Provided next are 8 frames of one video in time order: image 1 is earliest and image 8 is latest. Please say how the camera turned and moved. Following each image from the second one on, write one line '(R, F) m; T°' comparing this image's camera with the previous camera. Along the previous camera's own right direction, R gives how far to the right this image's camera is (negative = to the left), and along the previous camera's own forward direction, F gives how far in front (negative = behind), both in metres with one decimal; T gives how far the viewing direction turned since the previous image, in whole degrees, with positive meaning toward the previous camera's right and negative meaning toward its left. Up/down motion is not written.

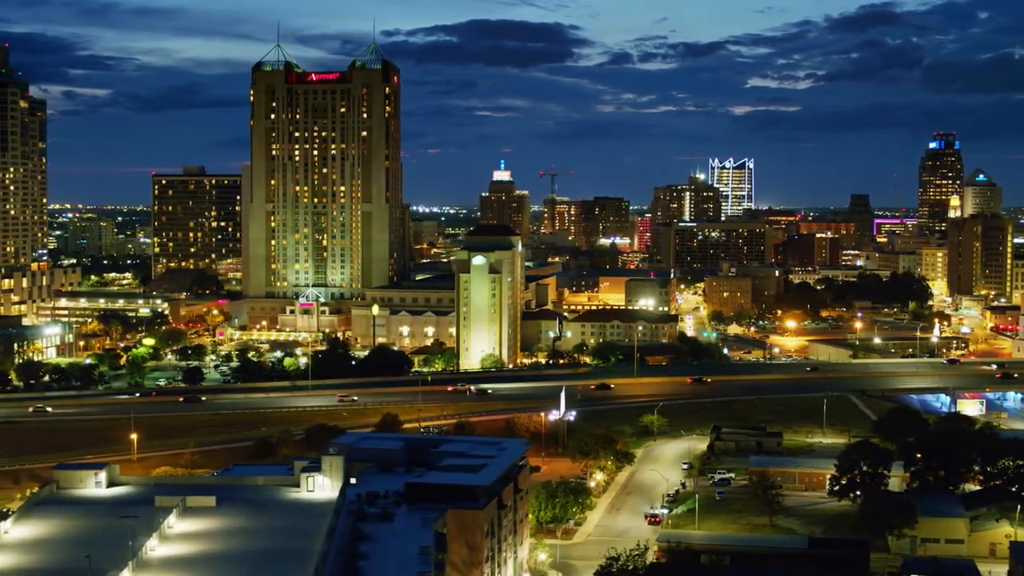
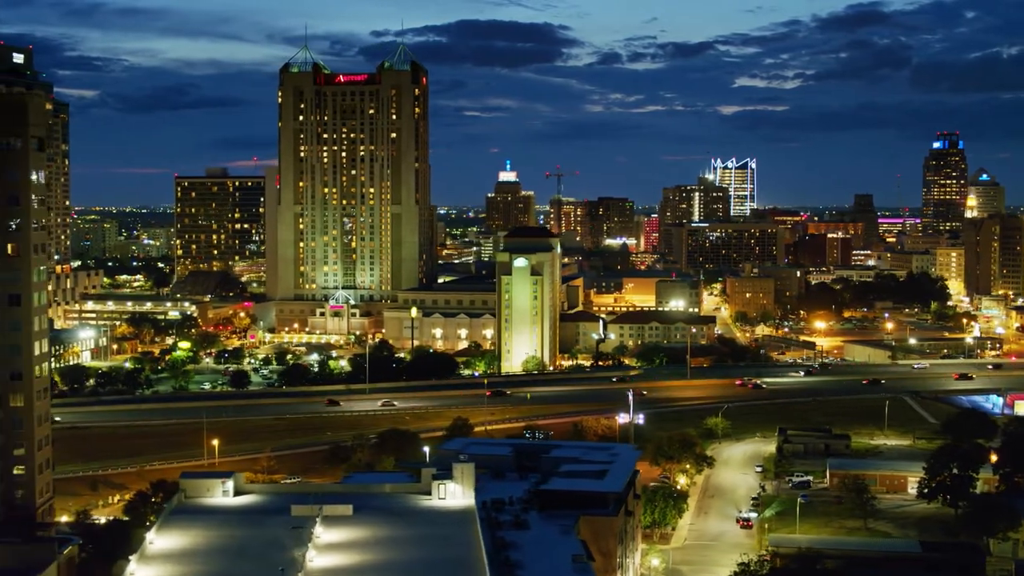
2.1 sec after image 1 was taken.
(-3.7, +0.3) m; +1°
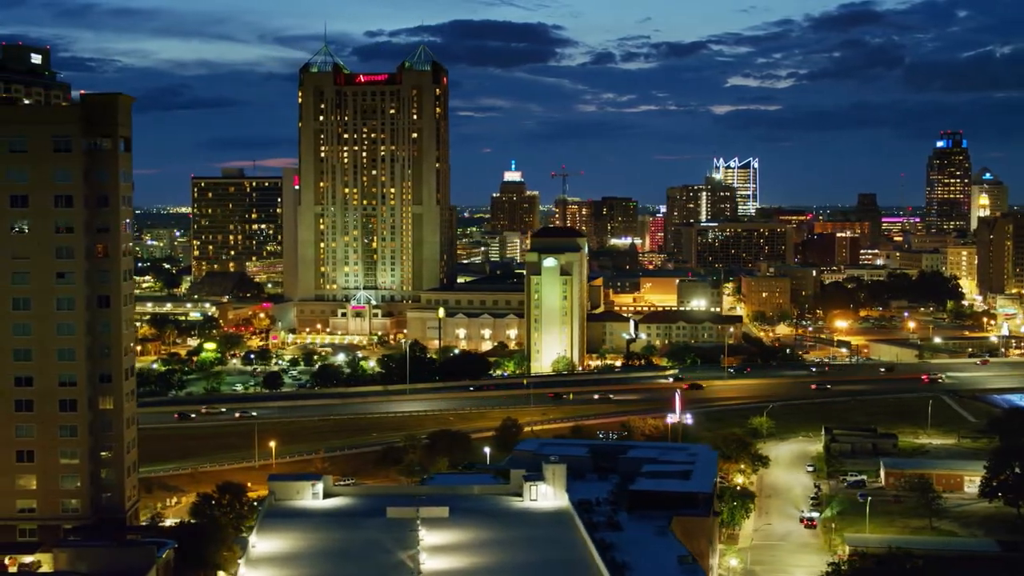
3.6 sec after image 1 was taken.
(-2.5, +0.2) m; +1°
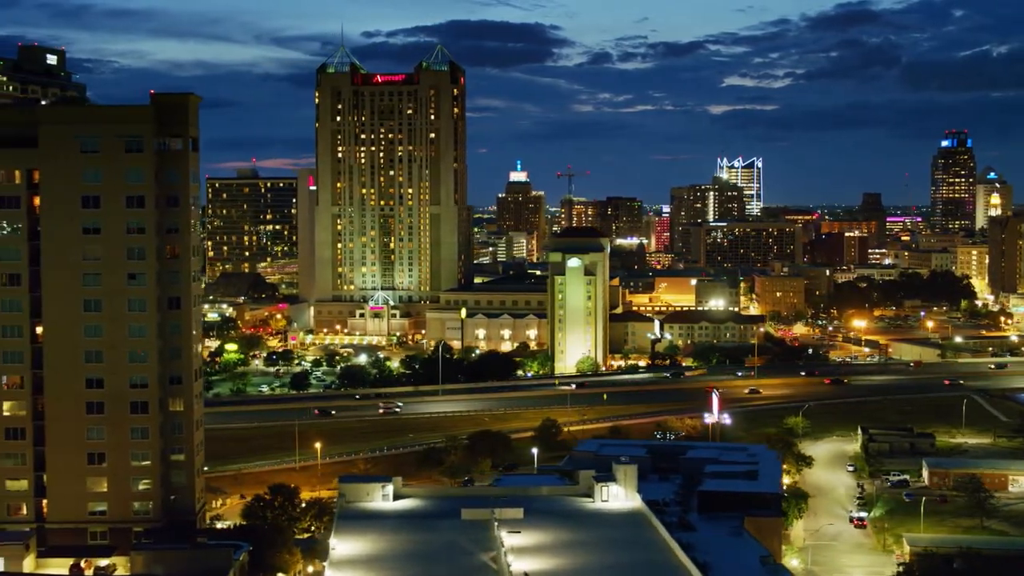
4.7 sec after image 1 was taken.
(-1.9, +0.2) m; 0°
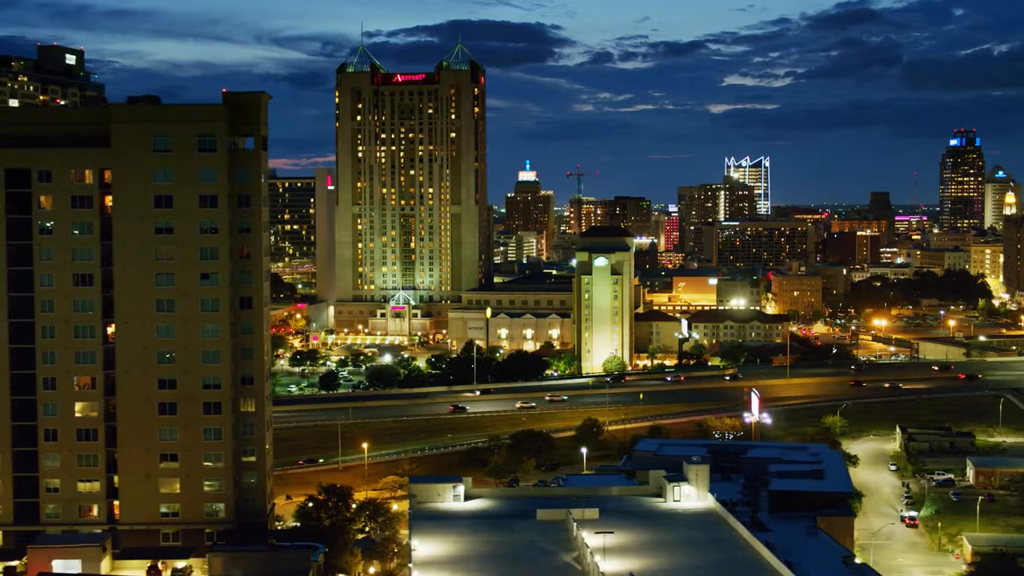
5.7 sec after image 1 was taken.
(-1.8, +0.2) m; 0°
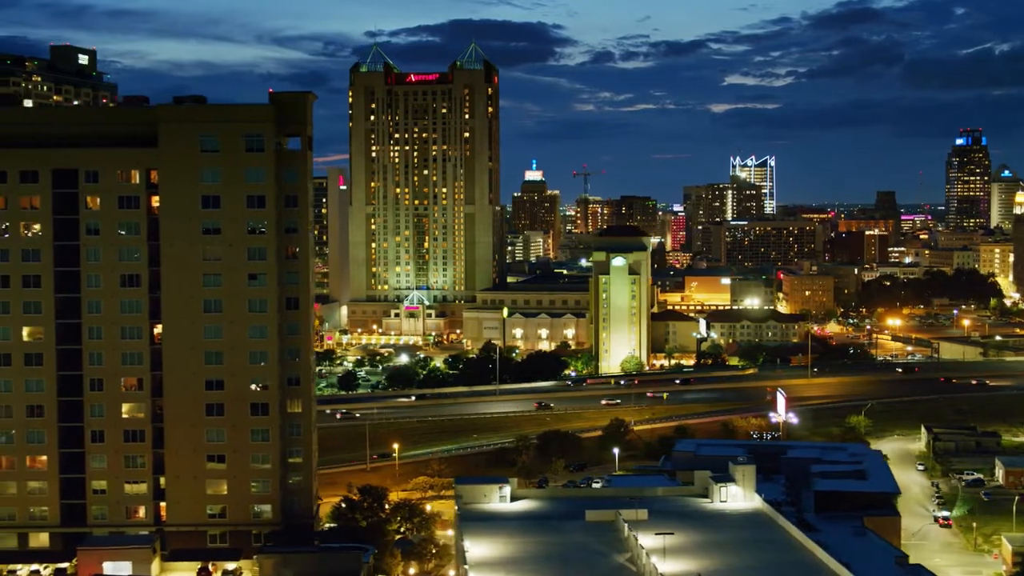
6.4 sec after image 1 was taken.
(-1.1, +0.1) m; 0°
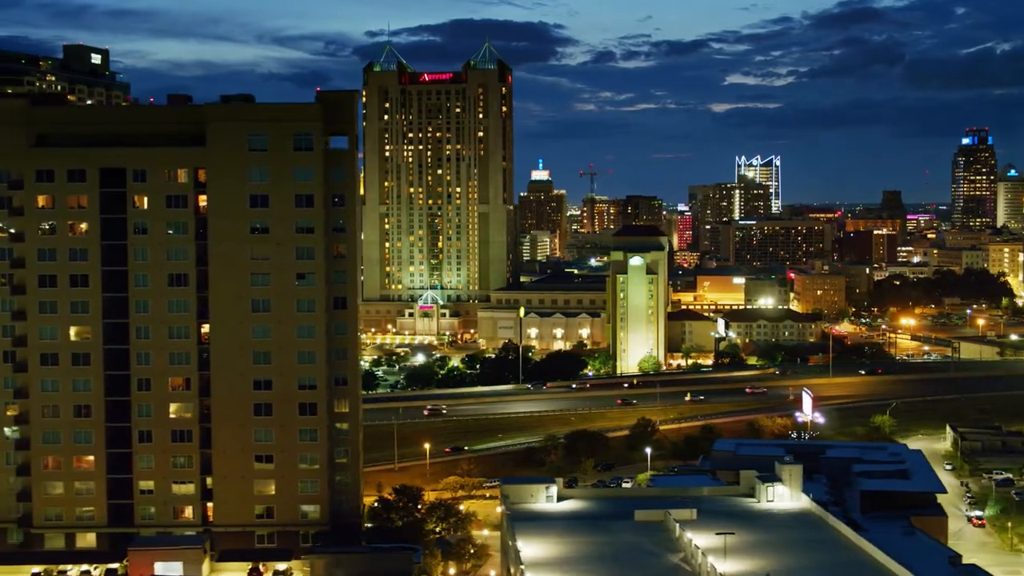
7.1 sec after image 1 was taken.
(-1.2, +0.1) m; 0°
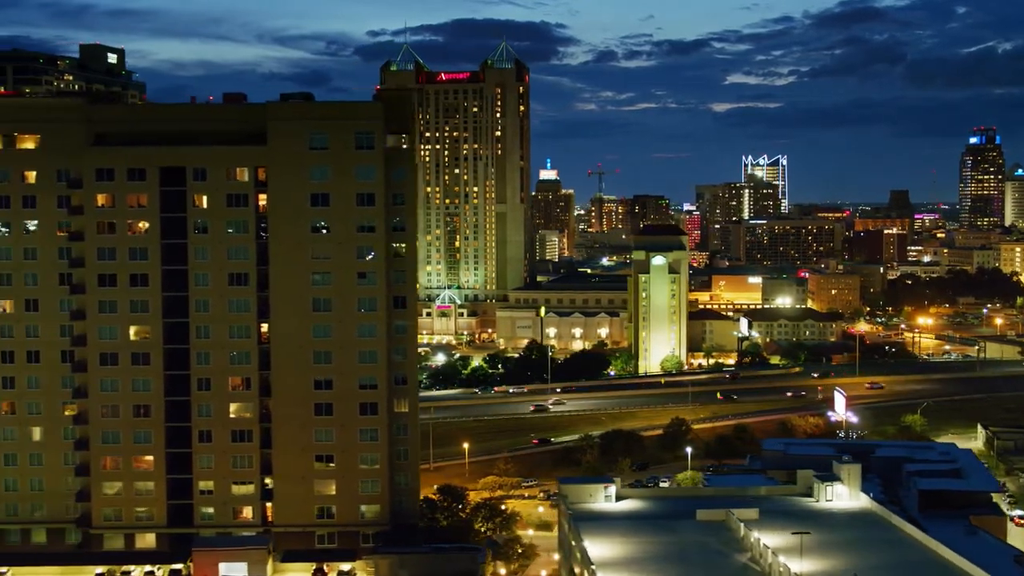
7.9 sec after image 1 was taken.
(-1.5, +0.1) m; 0°
